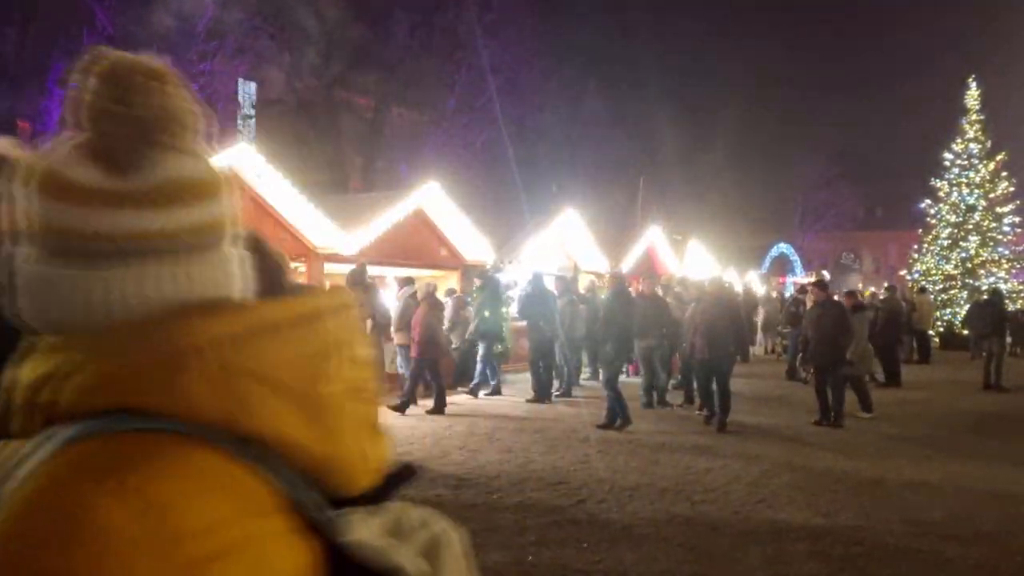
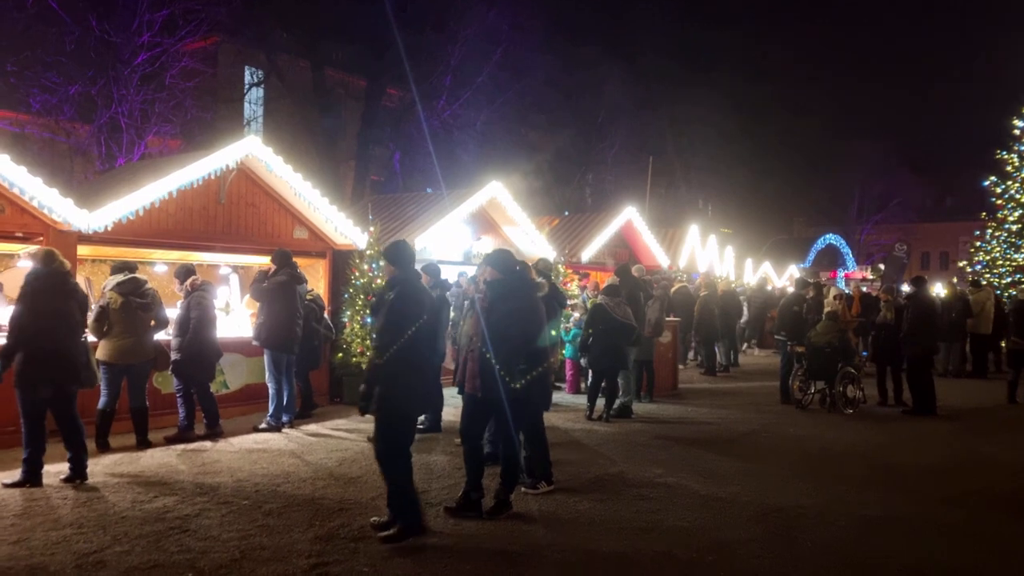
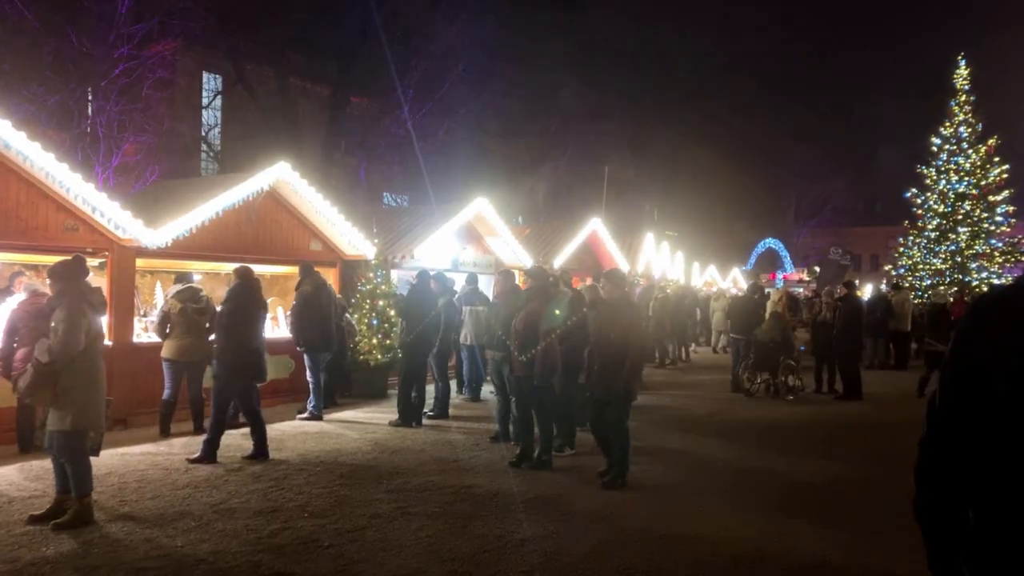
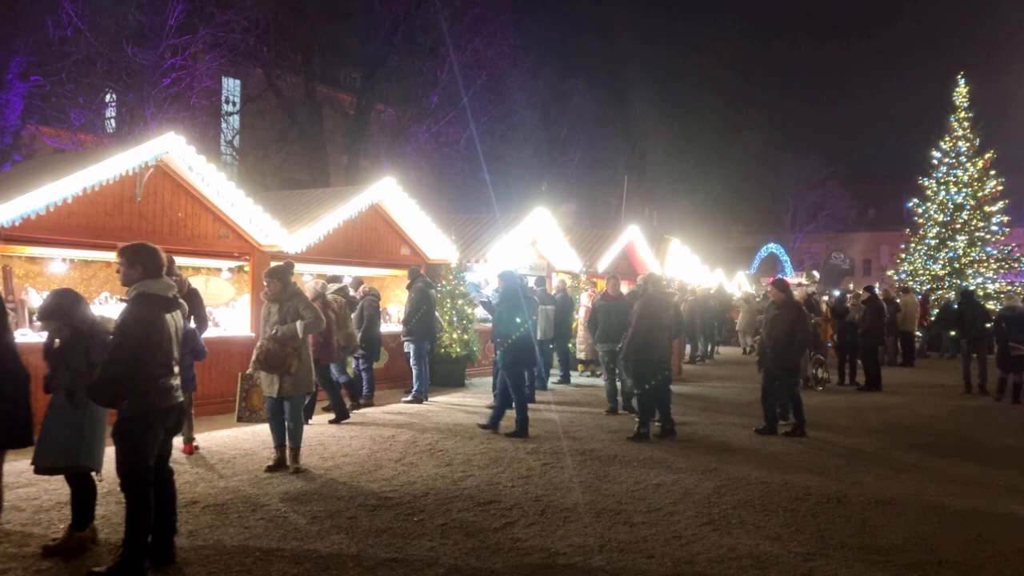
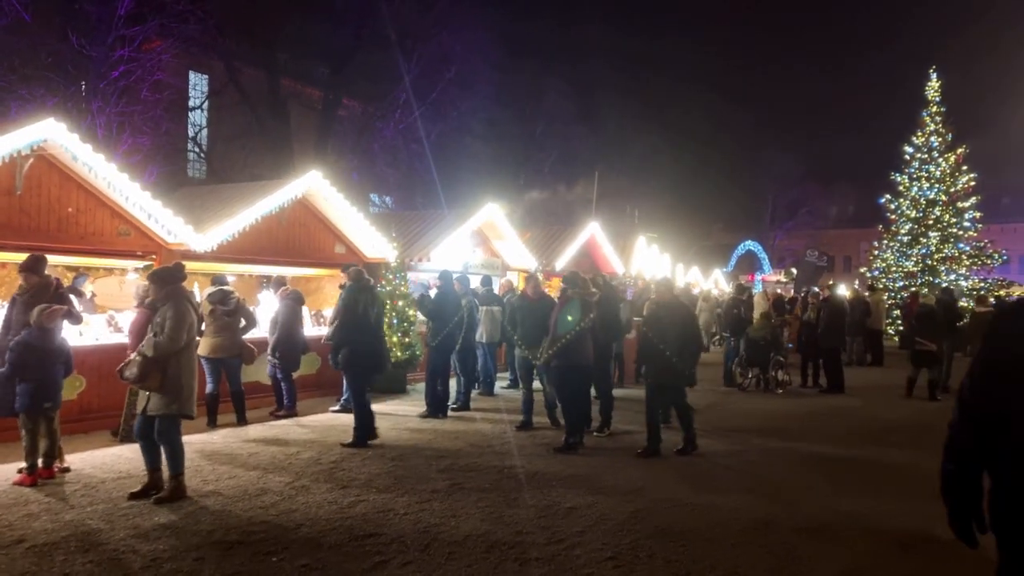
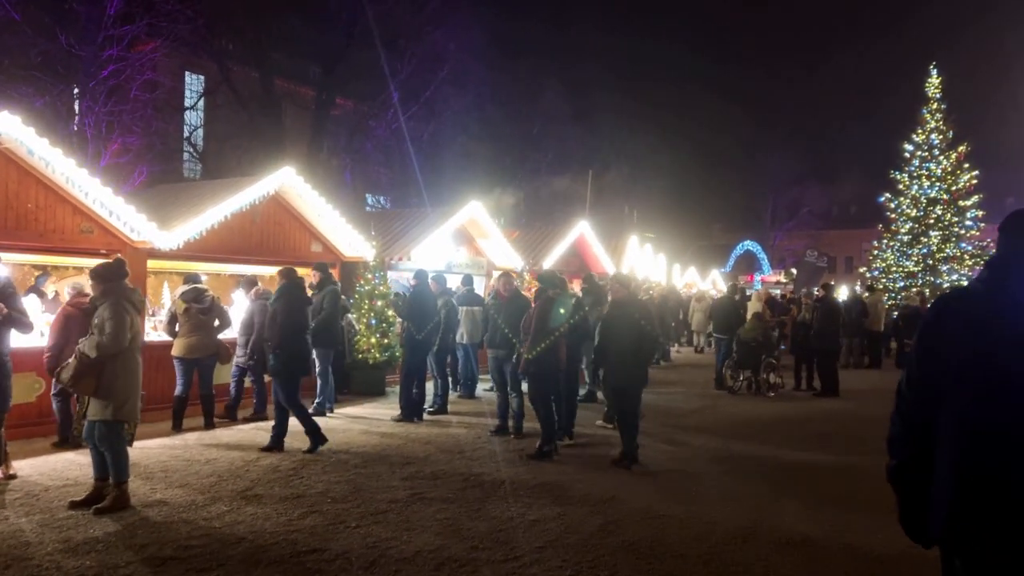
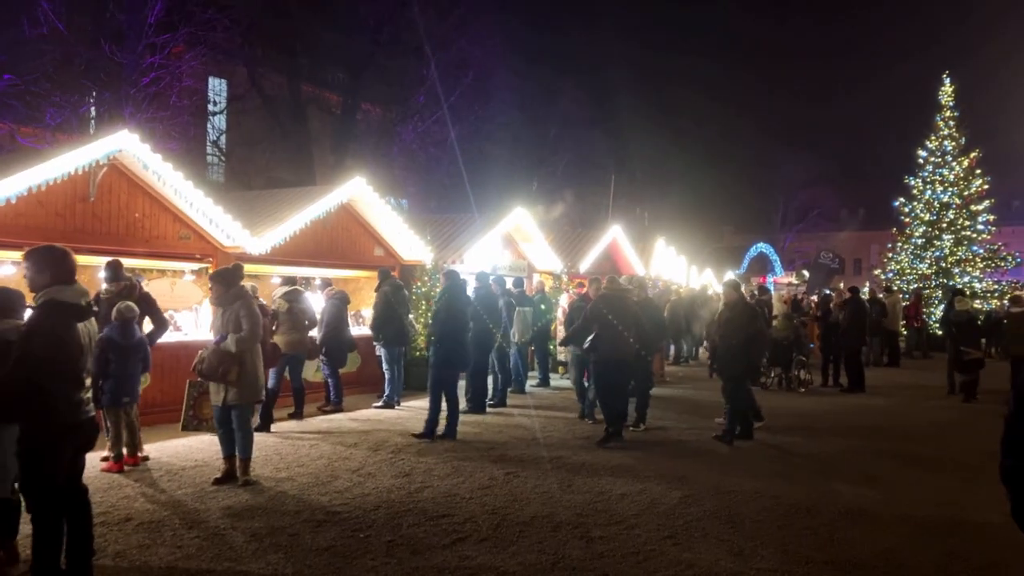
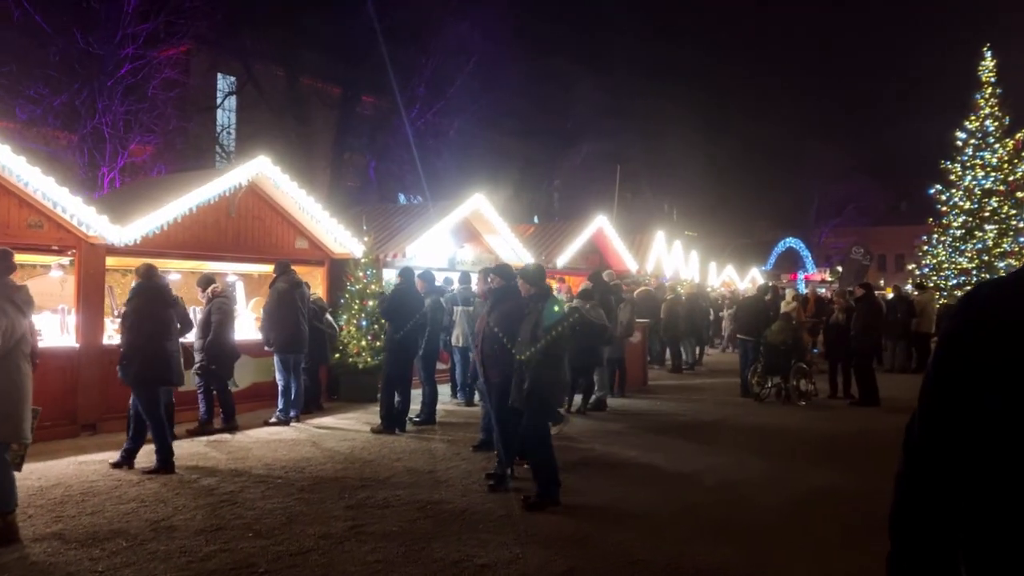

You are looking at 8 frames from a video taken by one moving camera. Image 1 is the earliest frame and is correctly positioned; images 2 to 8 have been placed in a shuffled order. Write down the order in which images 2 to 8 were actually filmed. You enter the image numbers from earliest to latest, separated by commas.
4, 7, 5, 6, 3, 8, 2
